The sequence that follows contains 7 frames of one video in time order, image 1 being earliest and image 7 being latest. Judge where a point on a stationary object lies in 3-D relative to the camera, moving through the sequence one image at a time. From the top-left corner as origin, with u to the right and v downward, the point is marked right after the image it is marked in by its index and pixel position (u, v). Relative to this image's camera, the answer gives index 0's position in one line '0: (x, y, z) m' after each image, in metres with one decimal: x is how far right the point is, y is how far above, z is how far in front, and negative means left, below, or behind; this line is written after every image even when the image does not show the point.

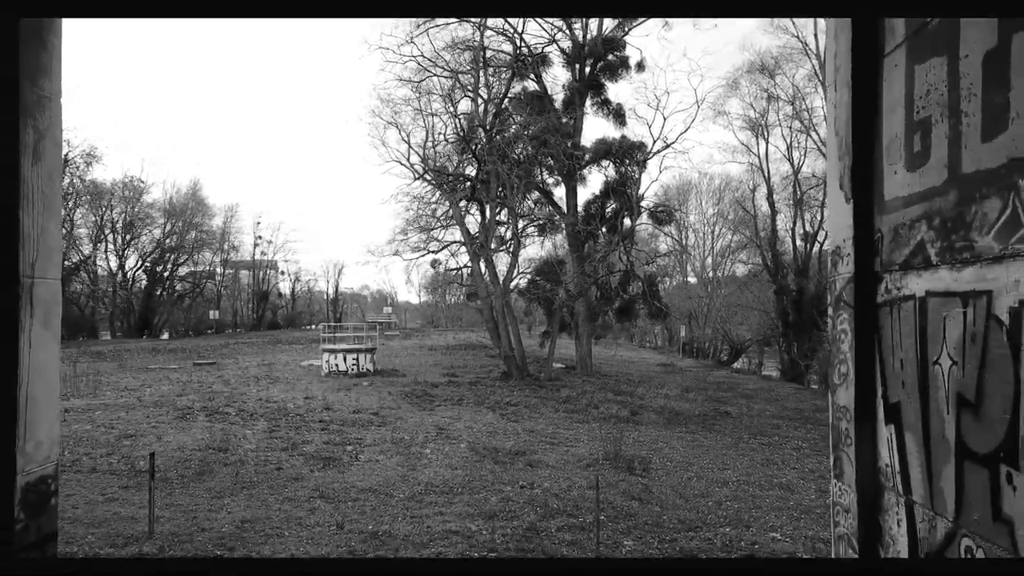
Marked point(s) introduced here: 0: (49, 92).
0: (-2.7, +1.1, +4.3) m
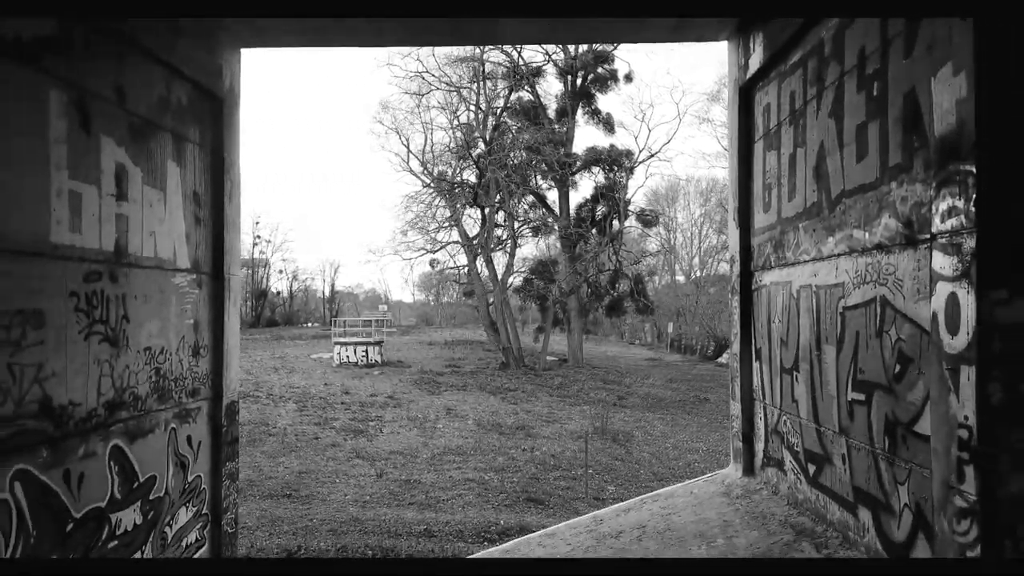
0: (-2.5, +1.2, +6.7) m
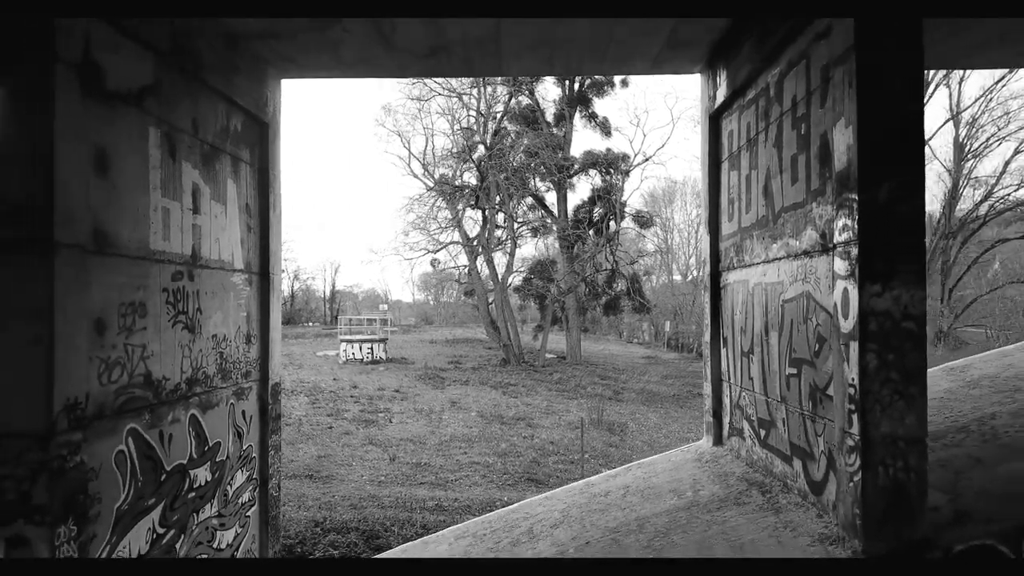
0: (-2.5, +1.2, +7.8) m
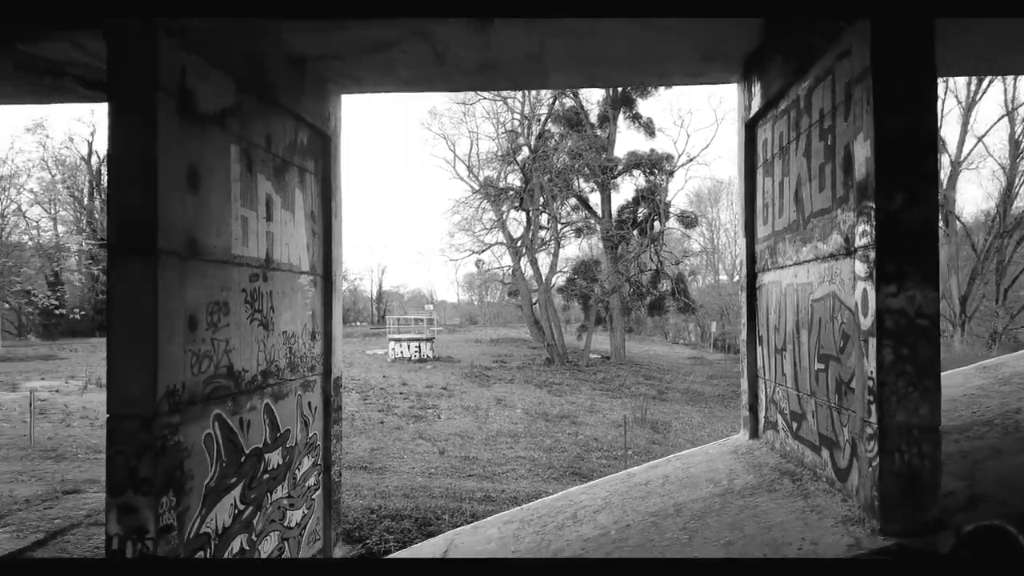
0: (-2.0, +1.2, +8.4) m
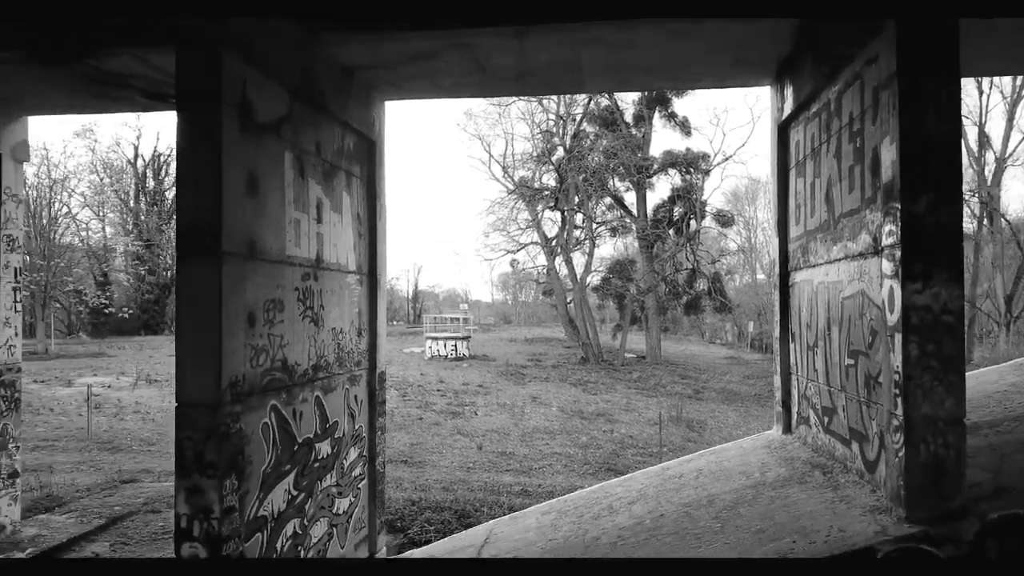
0: (-1.5, +1.2, +8.8) m
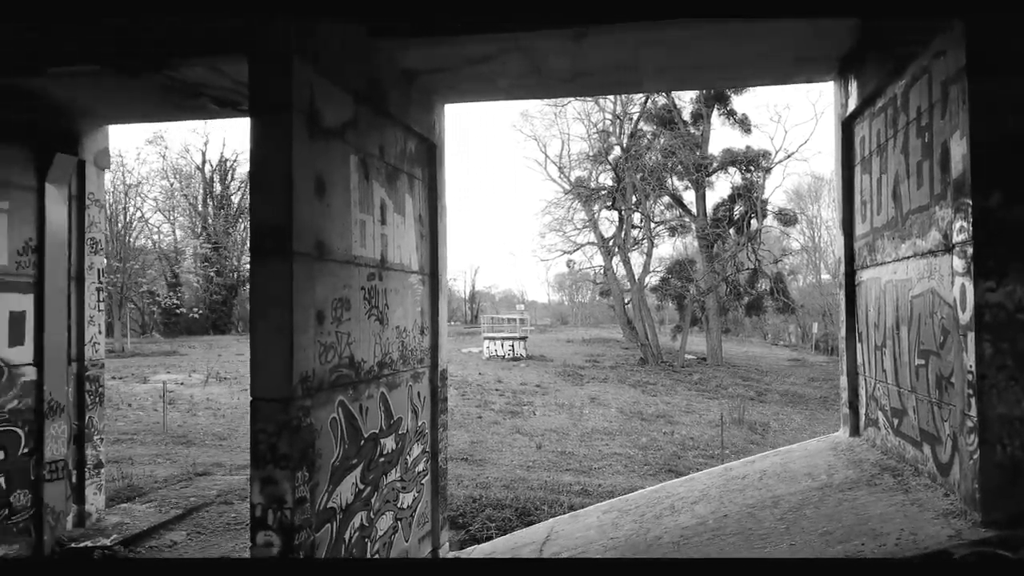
0: (-0.8, +1.2, +8.9) m
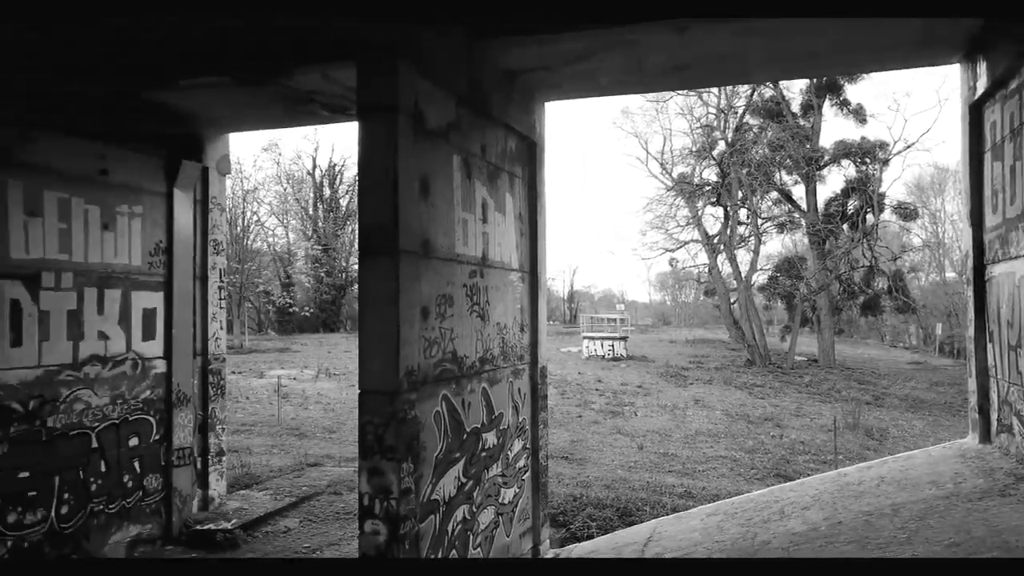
0: (+0.4, +1.2, +9.0) m
